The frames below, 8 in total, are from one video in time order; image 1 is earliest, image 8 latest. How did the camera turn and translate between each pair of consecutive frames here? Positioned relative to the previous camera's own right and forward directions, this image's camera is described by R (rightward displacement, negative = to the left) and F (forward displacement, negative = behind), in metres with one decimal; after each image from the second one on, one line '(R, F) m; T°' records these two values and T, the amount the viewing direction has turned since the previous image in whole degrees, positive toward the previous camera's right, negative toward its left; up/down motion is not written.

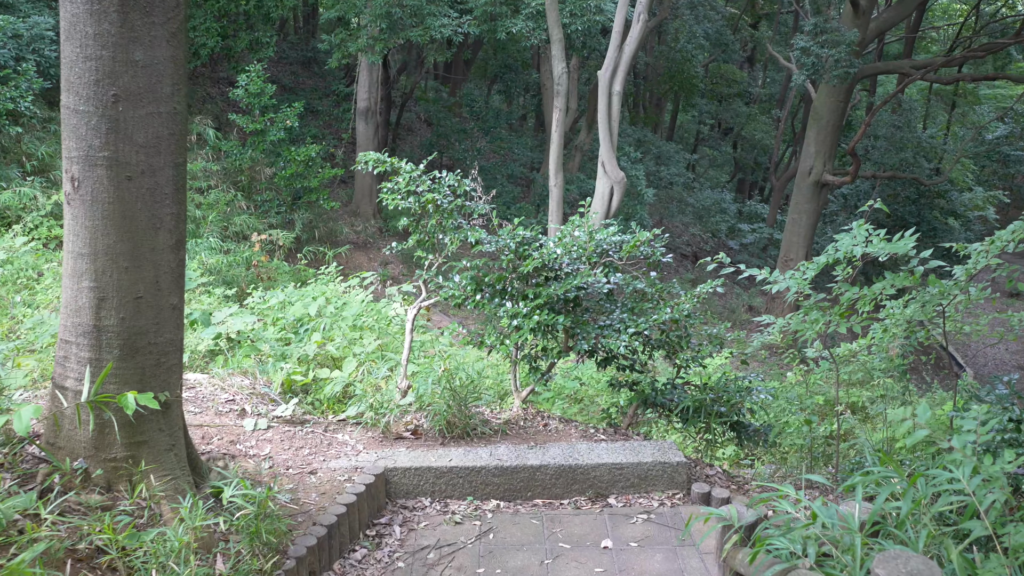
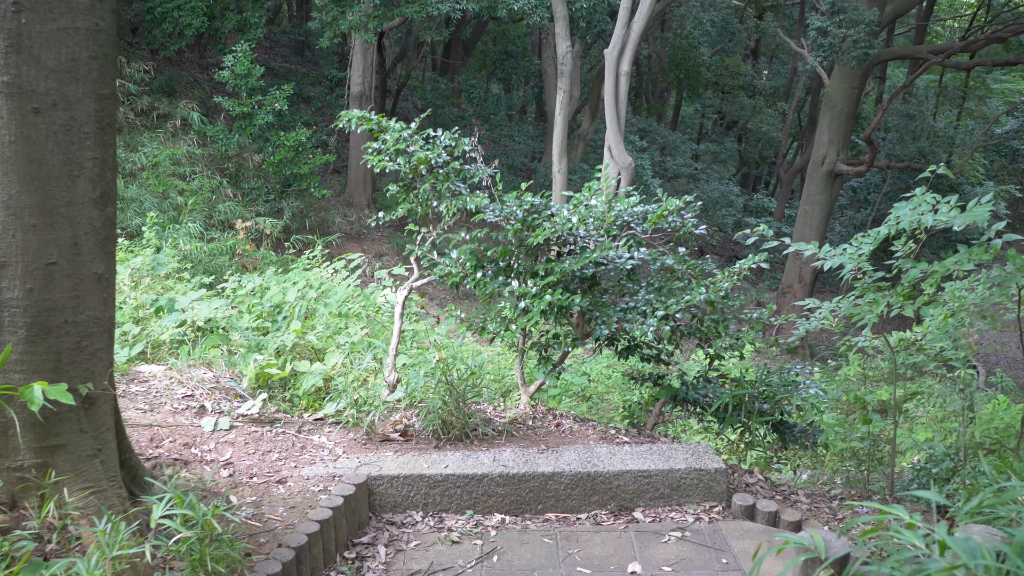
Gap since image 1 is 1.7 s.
(0.0, +0.8) m; 0°
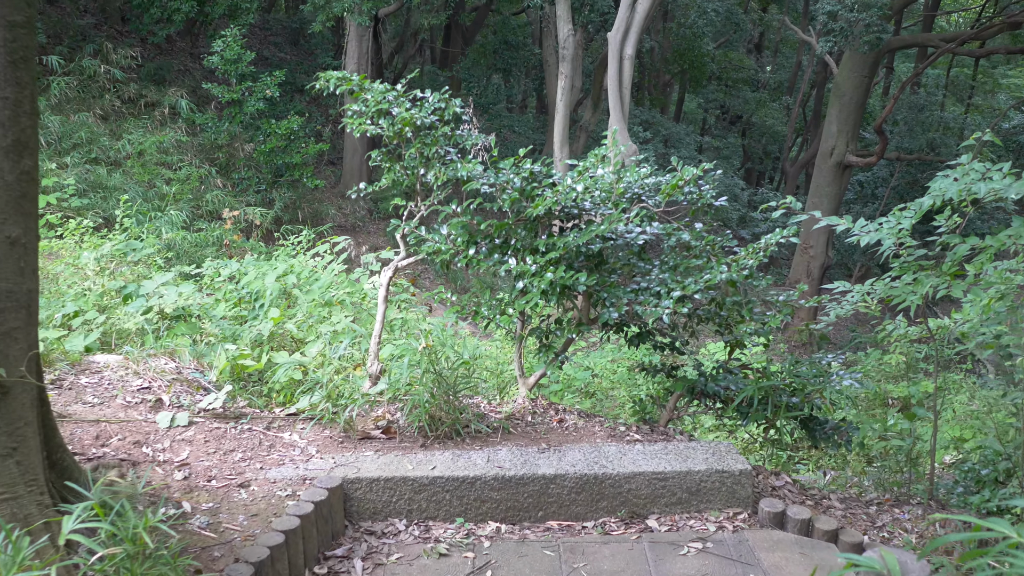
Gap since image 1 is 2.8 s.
(0.0, +0.5) m; 0°
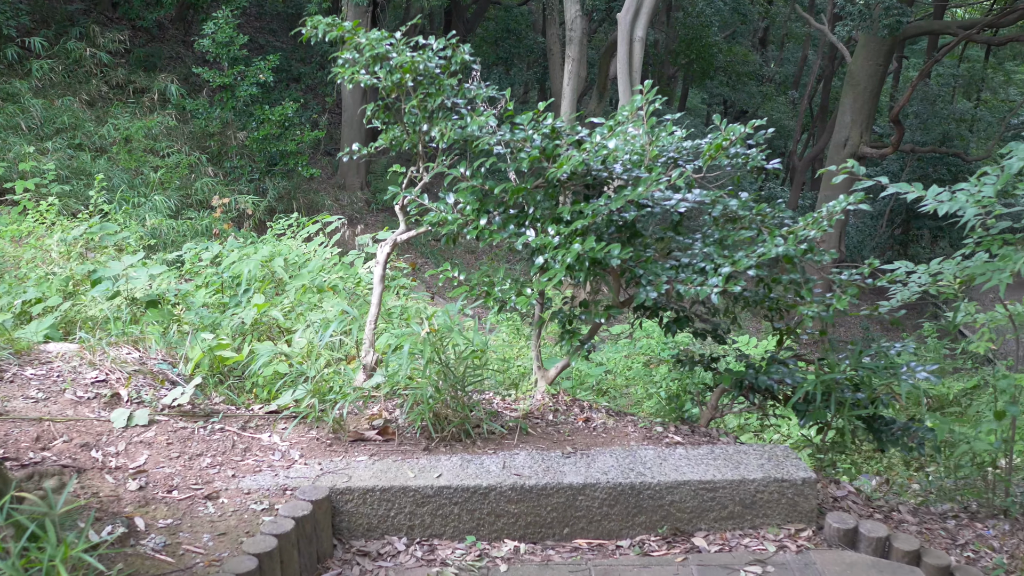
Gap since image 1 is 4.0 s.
(-0.1, +0.6) m; 0°
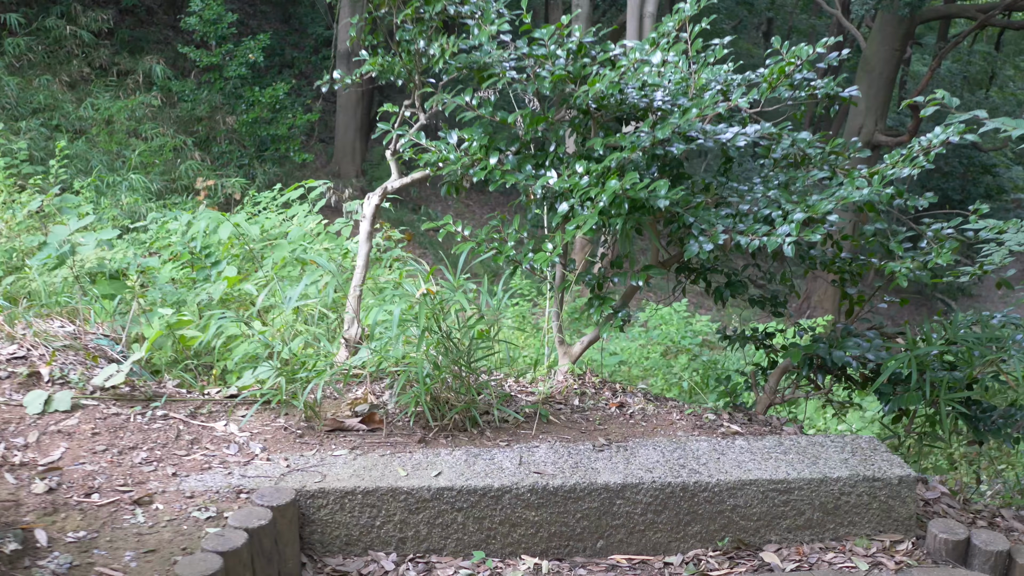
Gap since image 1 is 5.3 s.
(0.0, +0.7) m; 0°
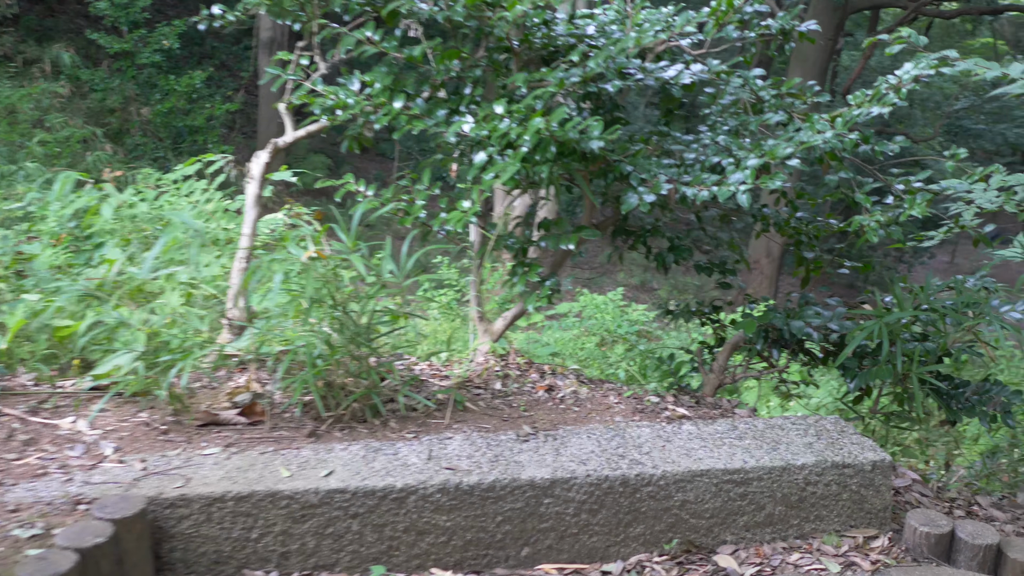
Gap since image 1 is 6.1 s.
(+0.1, +0.4) m; +3°
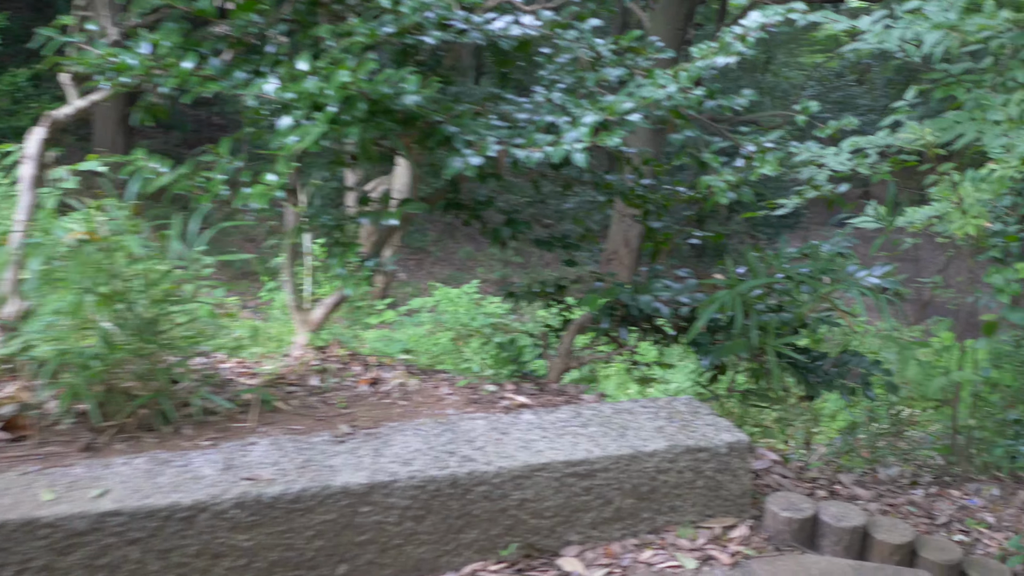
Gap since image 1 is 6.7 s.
(+0.1, +0.3) m; +7°
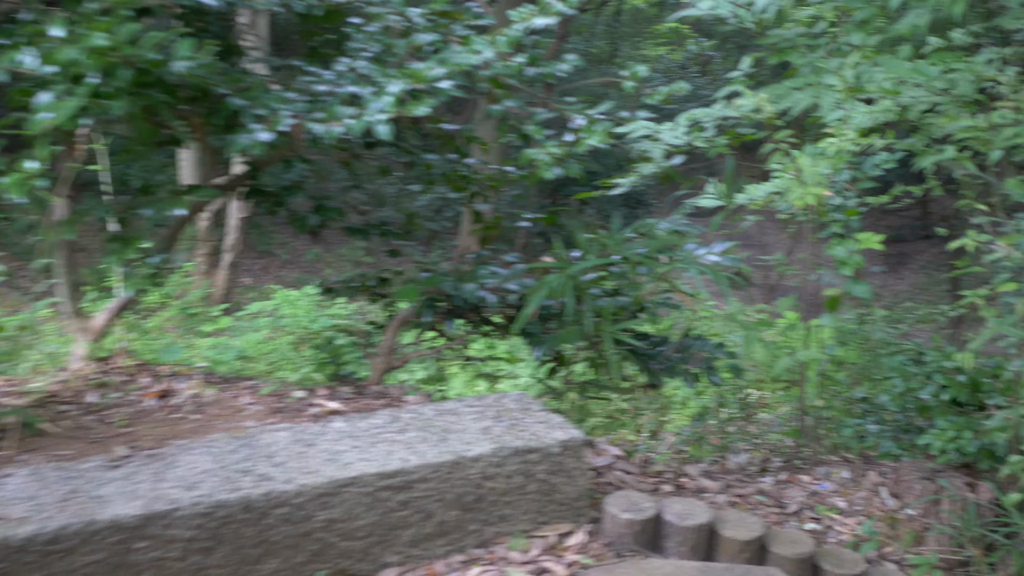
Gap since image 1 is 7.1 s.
(+0.1, +0.2) m; +7°
